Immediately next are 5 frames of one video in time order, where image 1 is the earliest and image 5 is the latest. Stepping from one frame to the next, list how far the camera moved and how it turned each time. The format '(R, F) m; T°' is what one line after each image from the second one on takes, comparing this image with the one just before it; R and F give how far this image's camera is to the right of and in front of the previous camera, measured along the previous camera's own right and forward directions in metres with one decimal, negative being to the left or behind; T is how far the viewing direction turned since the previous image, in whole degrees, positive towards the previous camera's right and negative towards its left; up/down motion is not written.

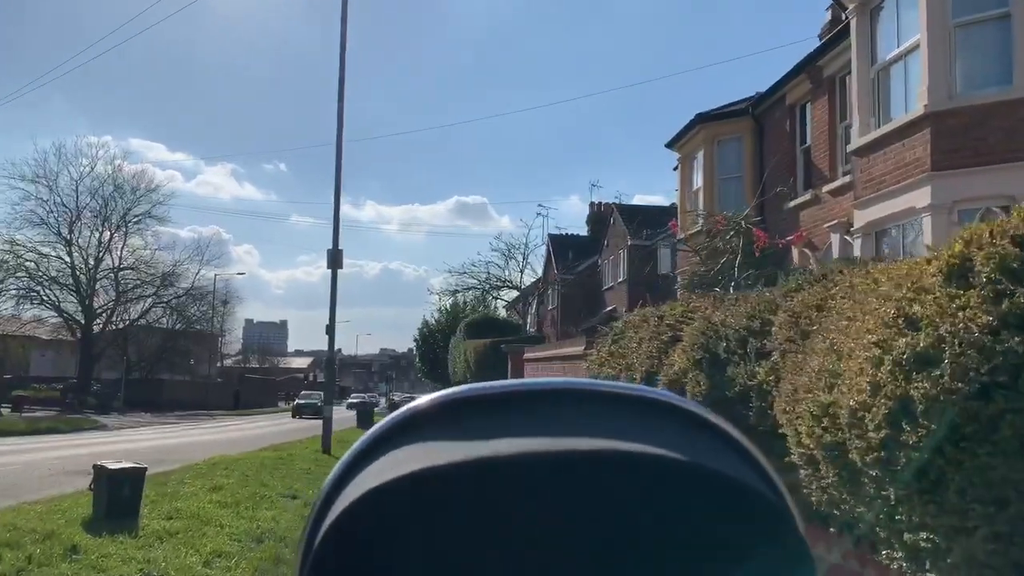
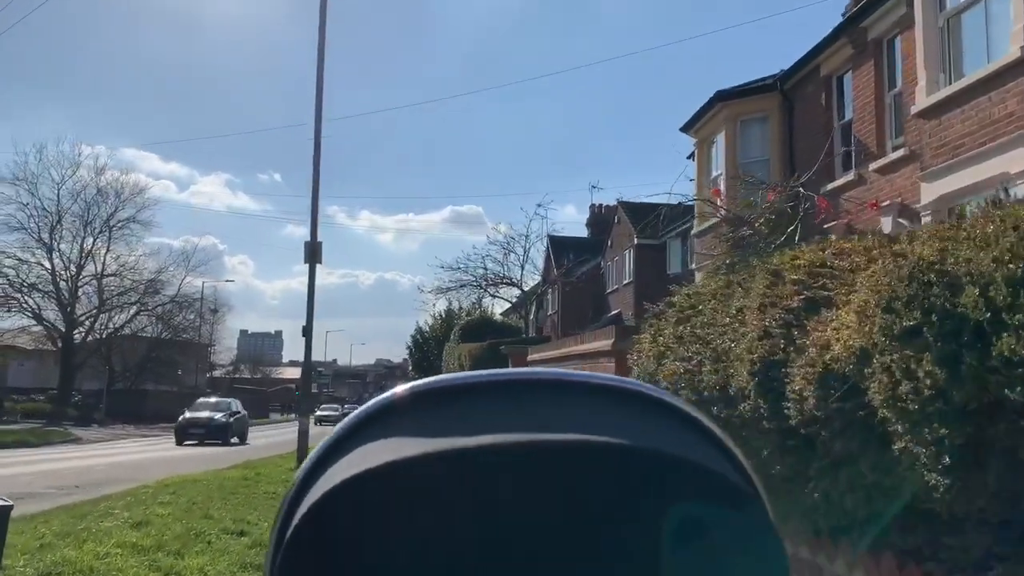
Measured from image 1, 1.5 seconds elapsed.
(-0.1, +2.1) m; 0°
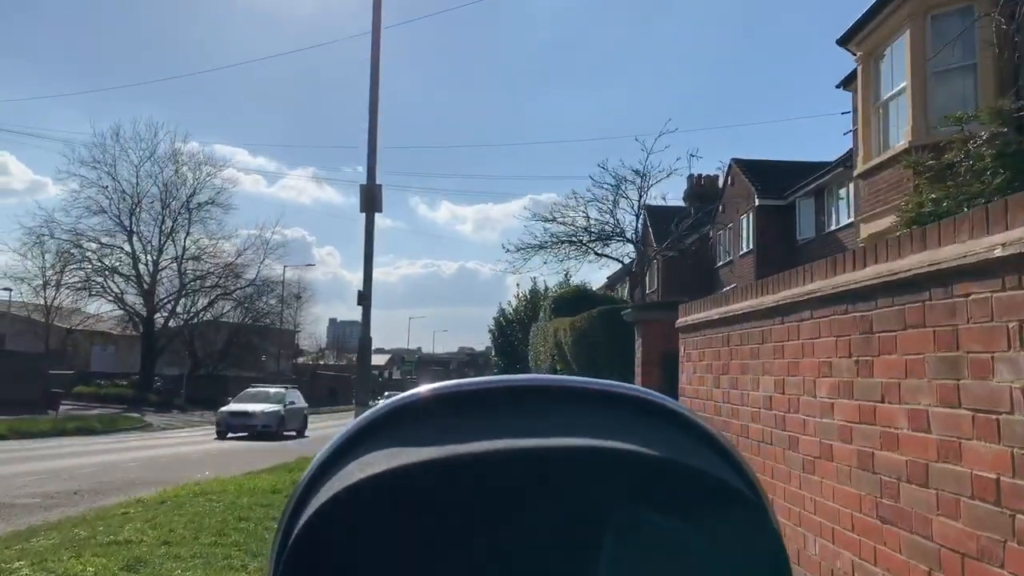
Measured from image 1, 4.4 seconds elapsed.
(-0.6, +4.0) m; -6°
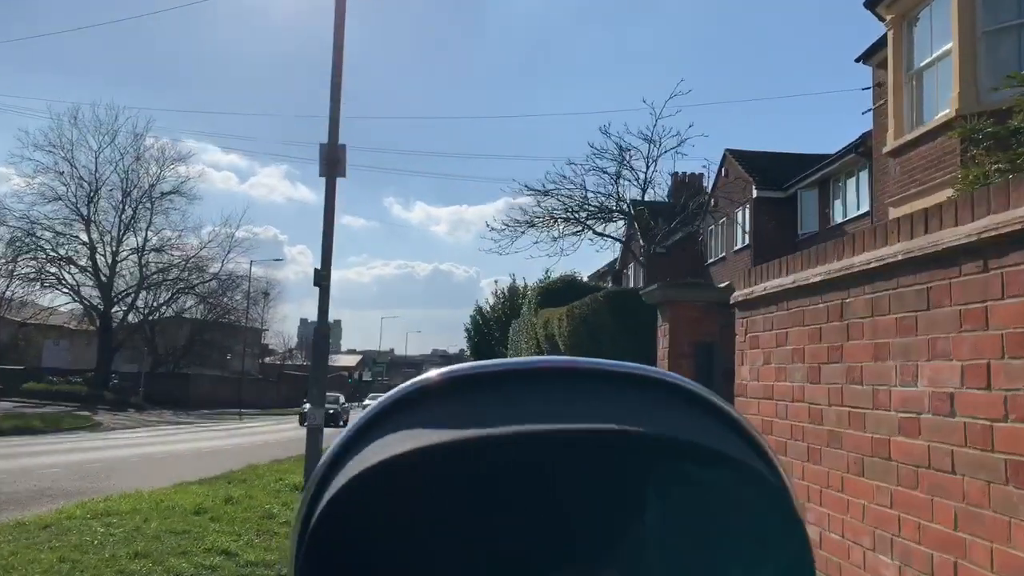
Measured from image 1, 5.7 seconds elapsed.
(-0.2, +2.0) m; +2°
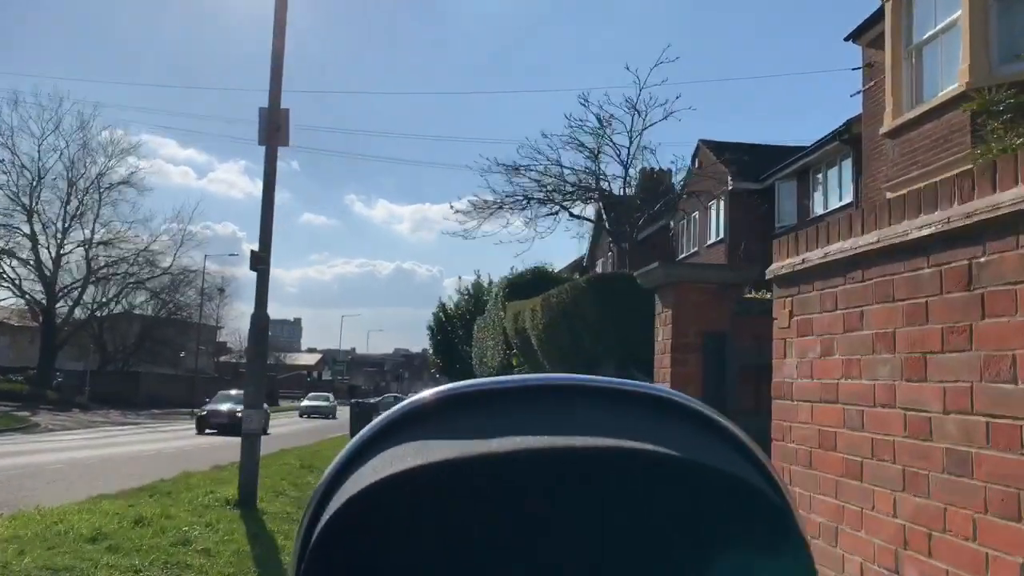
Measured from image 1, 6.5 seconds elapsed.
(0.0, +1.3) m; +3°
